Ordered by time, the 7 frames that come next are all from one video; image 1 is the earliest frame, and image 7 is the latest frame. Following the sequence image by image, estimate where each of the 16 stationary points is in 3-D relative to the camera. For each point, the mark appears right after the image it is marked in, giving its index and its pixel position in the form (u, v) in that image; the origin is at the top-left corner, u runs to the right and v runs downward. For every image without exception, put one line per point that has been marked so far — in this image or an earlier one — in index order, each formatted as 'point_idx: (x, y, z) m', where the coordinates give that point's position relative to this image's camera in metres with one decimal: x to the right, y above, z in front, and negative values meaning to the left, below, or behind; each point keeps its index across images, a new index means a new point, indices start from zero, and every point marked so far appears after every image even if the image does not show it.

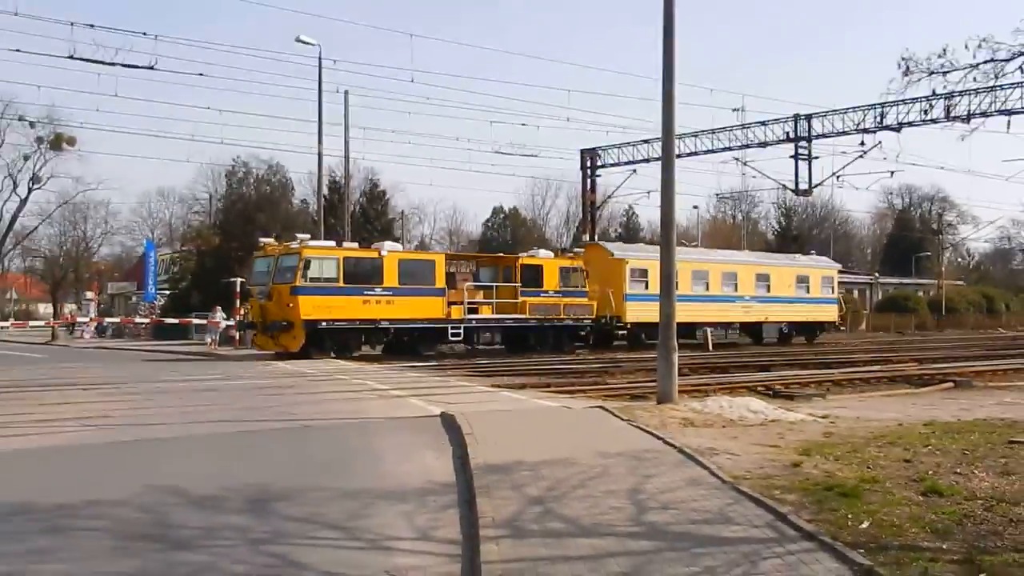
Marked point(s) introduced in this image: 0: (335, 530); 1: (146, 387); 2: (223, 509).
0: (-1.8, -2.4, +10.4) m
1: (-5.4, -1.1, +17.6) m
2: (-2.9, -2.2, +10.7) m
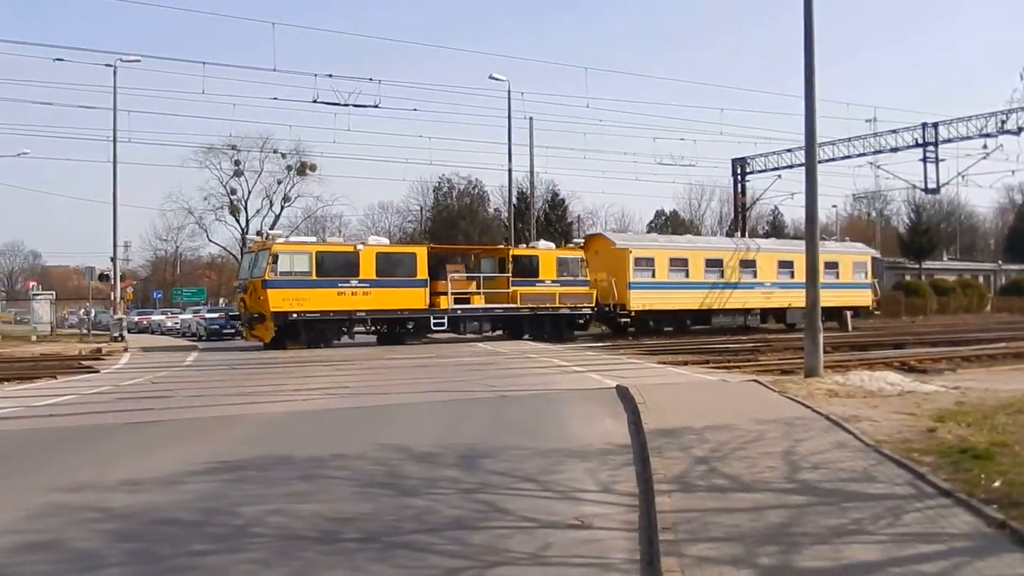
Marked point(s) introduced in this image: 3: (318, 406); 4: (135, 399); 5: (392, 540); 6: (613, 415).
0: (+0.3, -2.3, +12.5) m
1: (-2.7, -1.3, +20.0) m
2: (-0.9, -2.1, +12.9) m
3: (-2.8, -1.7, +15.5) m
4: (-5.7, -1.6, +16.2) m
5: (-1.2, -2.5, +10.4) m
6: (+1.5, -1.8, +15.3) m
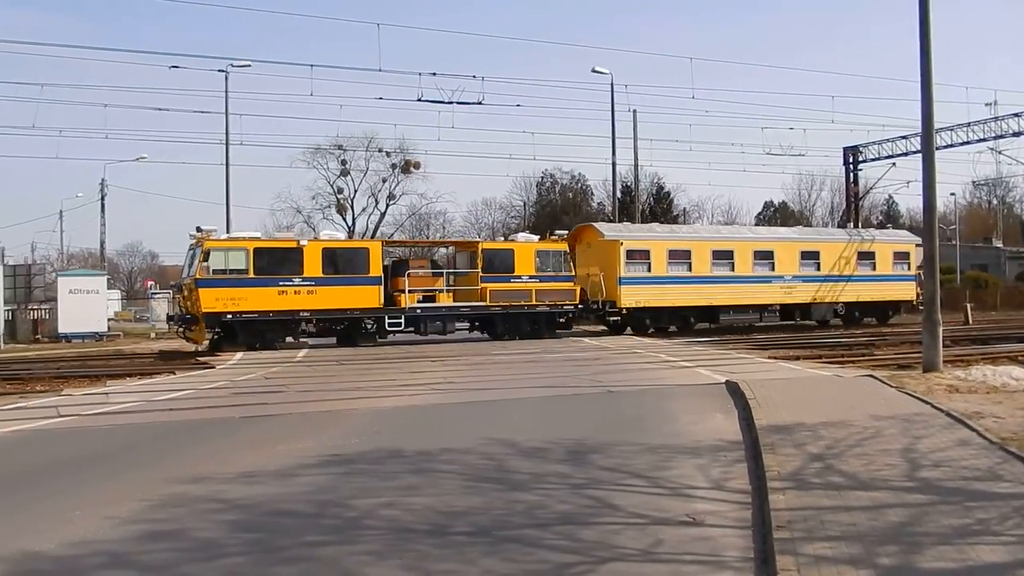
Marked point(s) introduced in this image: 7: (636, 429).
0: (+1.5, -2.2, +12.3) m
1: (-0.7, -1.4, +20.1) m
2: (+0.5, -2.1, +12.8) m
3: (-1.3, -1.7, +15.6) m
4: (-4.1, -1.6, +16.6) m
5: (-0.1, -2.4, +10.4) m
6: (+3.0, -1.7, +15.0) m
7: (+1.7, -1.9, +14.0) m
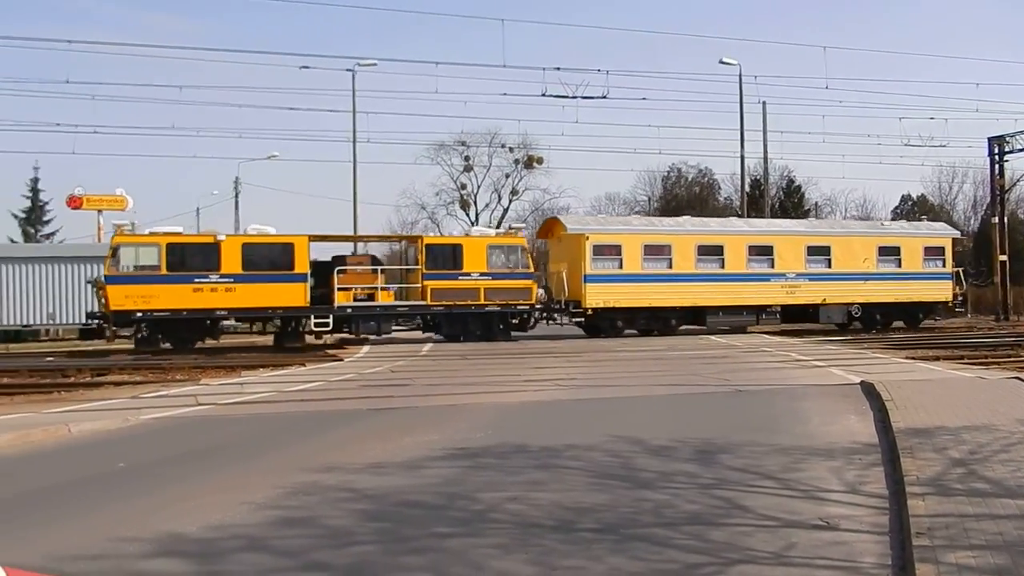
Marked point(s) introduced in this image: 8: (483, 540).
0: (+3.0, -2.2, +11.9) m
1: (+1.5, -1.4, +19.9) m
2: (+2.0, -2.0, +12.5) m
3: (+0.5, -1.7, +15.5) m
4: (-2.2, -1.6, +16.8) m
5: (+1.1, -2.3, +10.2) m
6: (+4.7, -1.7, +14.5) m
7: (+3.3, -1.8, +13.7) m
8: (-0.3, -2.3, +9.7) m
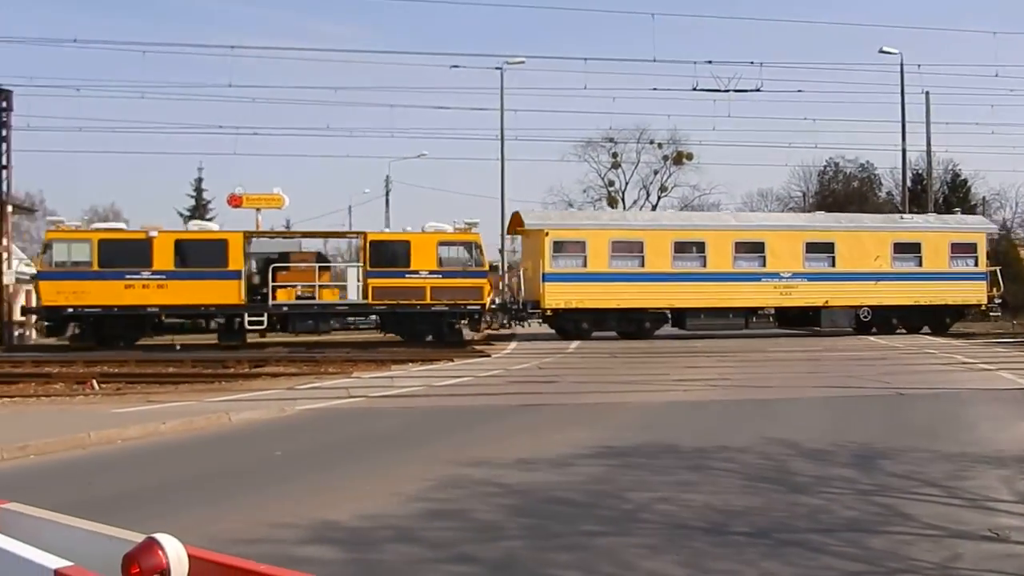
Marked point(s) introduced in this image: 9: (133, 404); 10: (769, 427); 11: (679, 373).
0: (+4.6, -2.1, +11.4) m
1: (+4.2, -1.4, +19.5) m
2: (+3.7, -2.0, +12.1) m
3: (+2.6, -1.6, +15.2) m
4: (+0.1, -1.5, +16.8) m
5: (+2.5, -2.3, +9.9) m
6: (+6.6, -1.7, +13.7) m
7: (+5.1, -1.8, +13.1) m
8: (+1.1, -2.3, +9.6) m
9: (-5.6, -1.7, +15.7) m
10: (+3.3, -1.8, +13.6) m
11: (+2.9, -1.5, +18.3) m
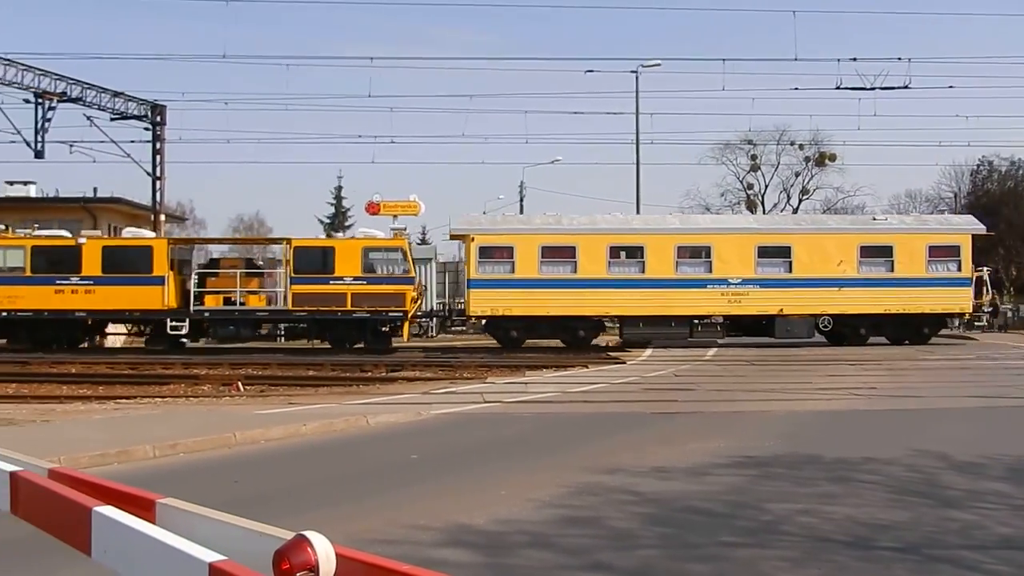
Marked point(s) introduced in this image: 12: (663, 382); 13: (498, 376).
0: (+6.0, -2.2, +10.6) m
1: (+6.6, -1.5, +18.7) m
2: (+5.2, -2.1, +11.5) m
3: (+4.5, -1.7, +14.7) m
4: (+2.2, -1.6, +16.6) m
5: (+3.8, -2.4, +9.4) m
6: (+8.3, -1.8, +12.7) m
7: (+6.7, -1.9, +12.3) m
8: (+2.3, -2.3, +9.3) m
9: (-3.6, -1.8, +16.1) m
10: (+5.0, -1.8, +13.1) m
11: (+5.1, -1.6, +17.7) m
12: (+2.5, -1.6, +17.7) m
13: (-0.3, -1.6, +19.4) m
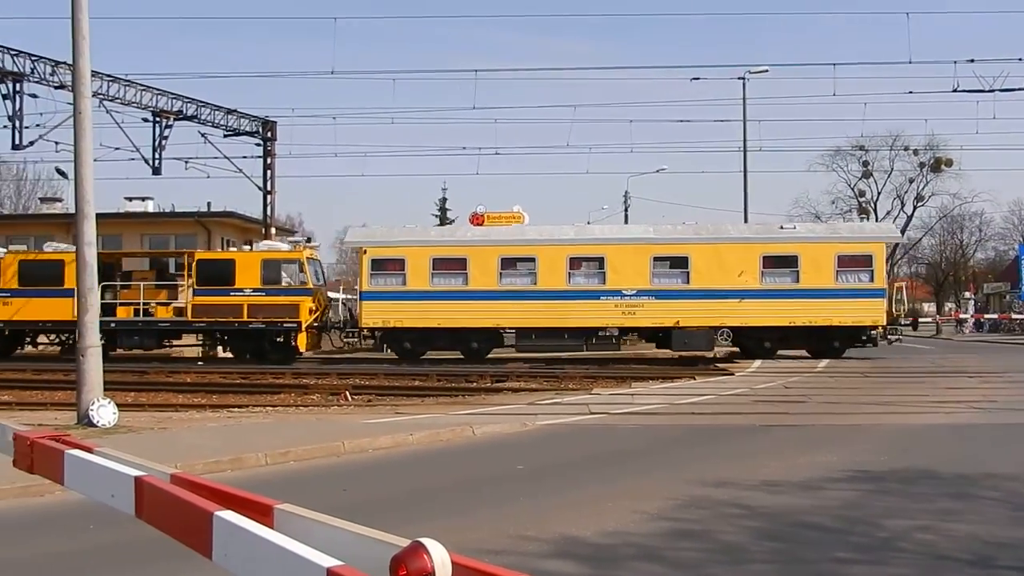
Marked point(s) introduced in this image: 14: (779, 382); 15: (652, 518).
0: (+7.0, -2.3, +10.0) m
1: (+8.4, -1.6, +18.0) m
2: (+6.3, -2.2, +10.9) m
3: (+5.9, -1.8, +14.2) m
4: (+3.8, -1.8, +16.3) m
5: (+4.7, -2.4, +8.9) m
6: (+9.5, -1.9, +11.8) m
7: (+7.9, -2.0, +11.5) m
8: (+3.2, -2.4, +9.0) m
9: (-2.0, -2.0, +16.3) m
10: (+6.3, -2.0, +12.5) m
11: (+6.8, -1.7, +17.1) m
12: (+4.2, -1.7, +17.3) m
13: (+1.6, -1.8, +19.2) m
14: (+4.8, -1.7, +19.2) m
15: (+1.4, -2.2, +10.2) m
